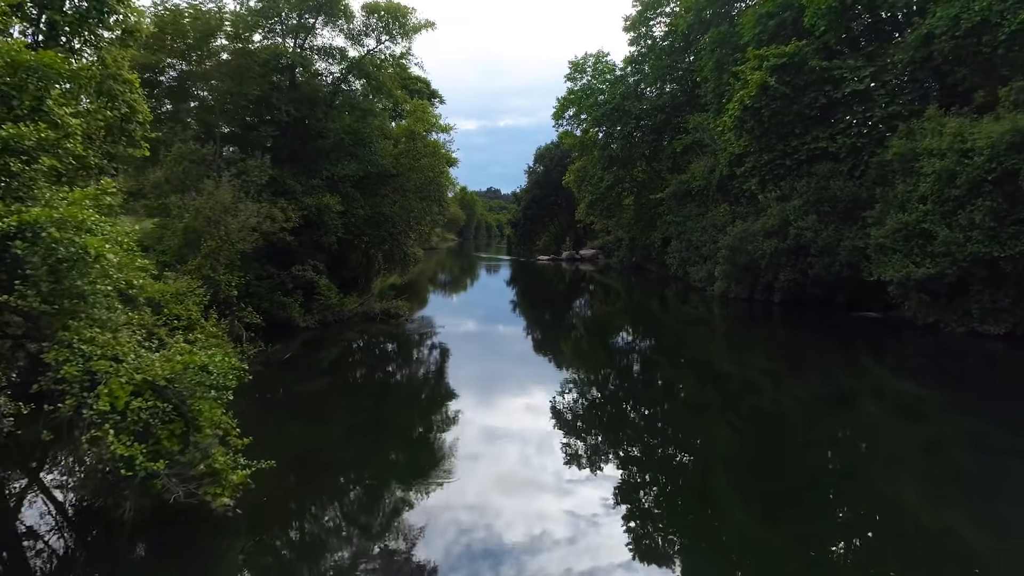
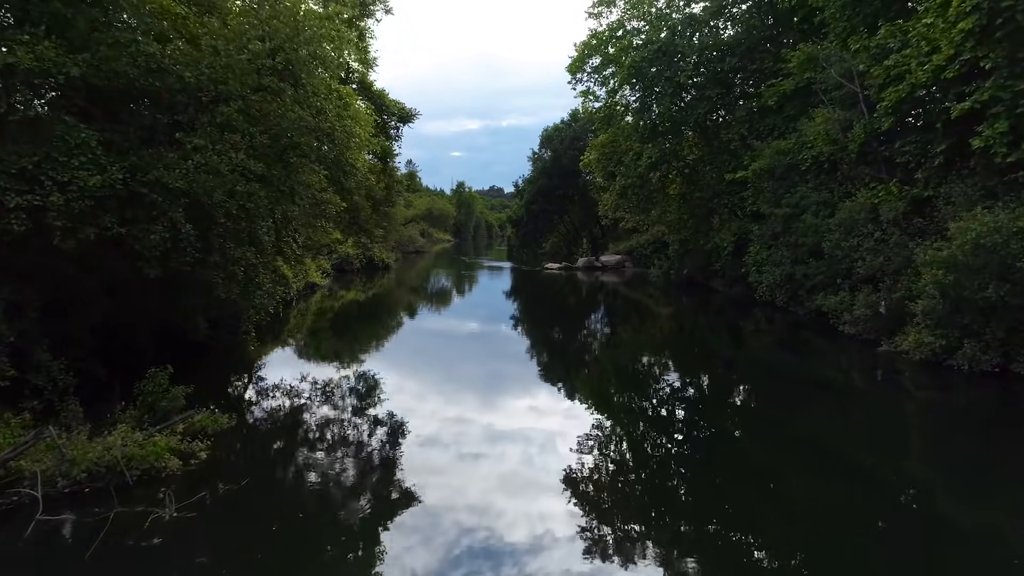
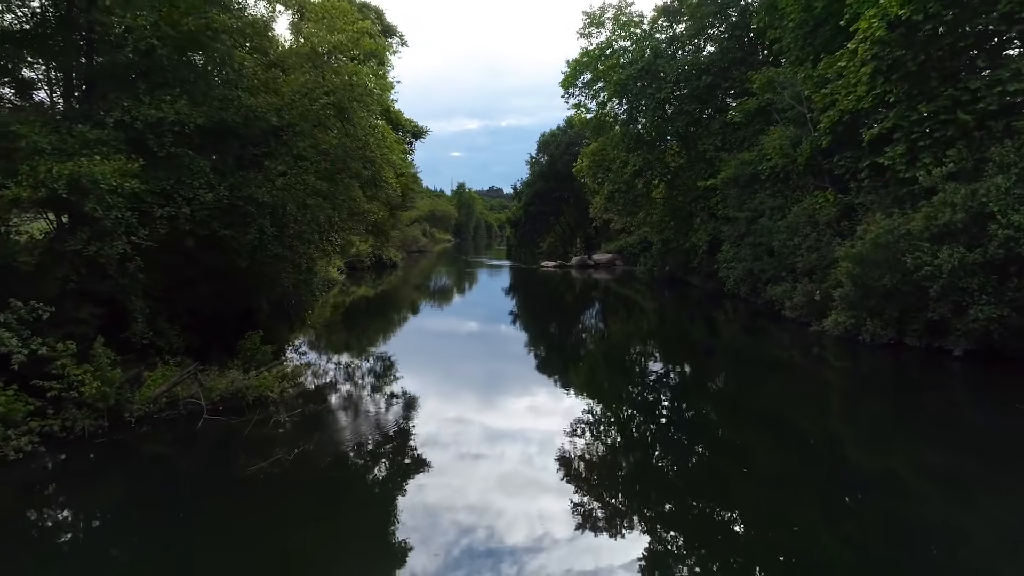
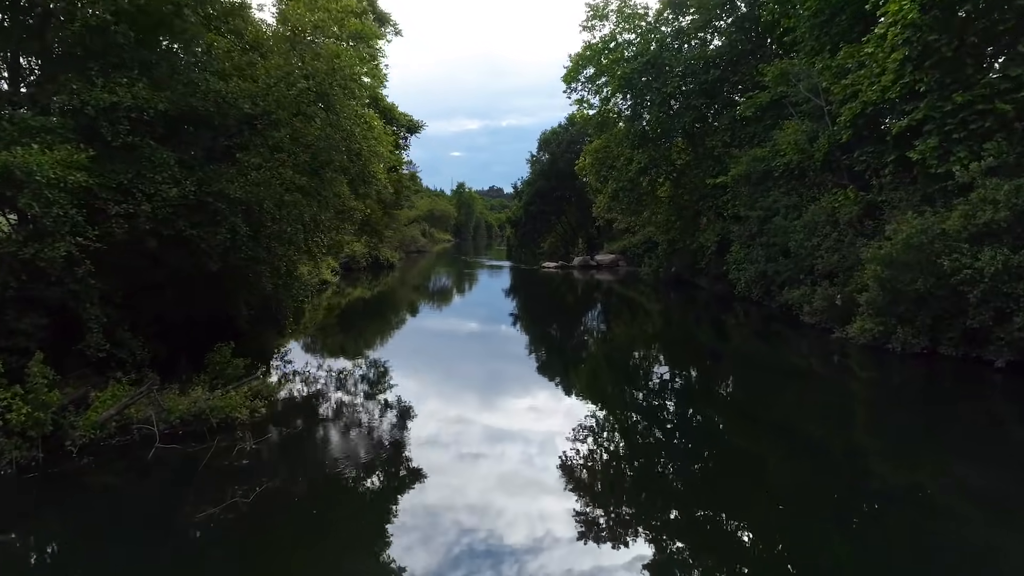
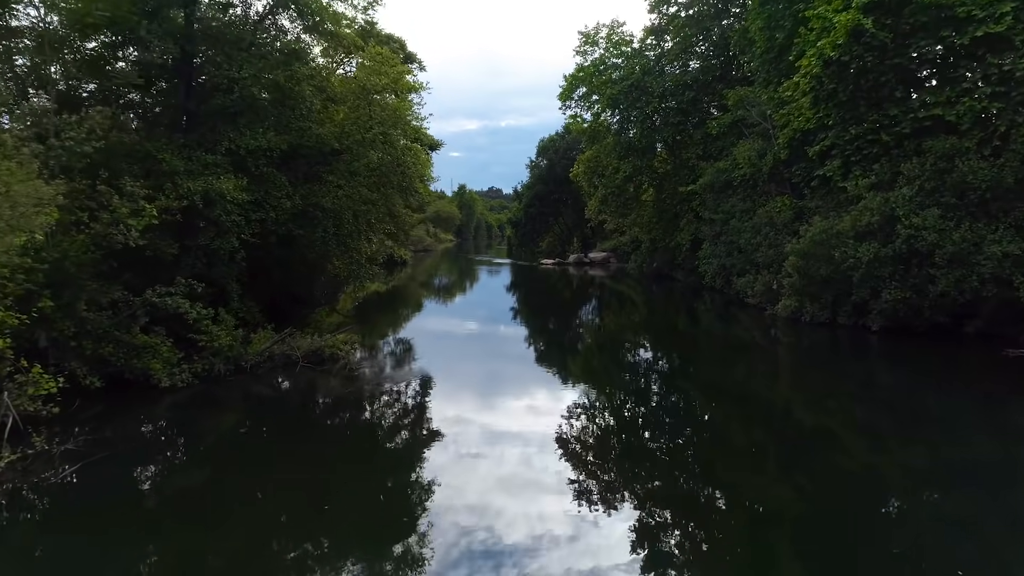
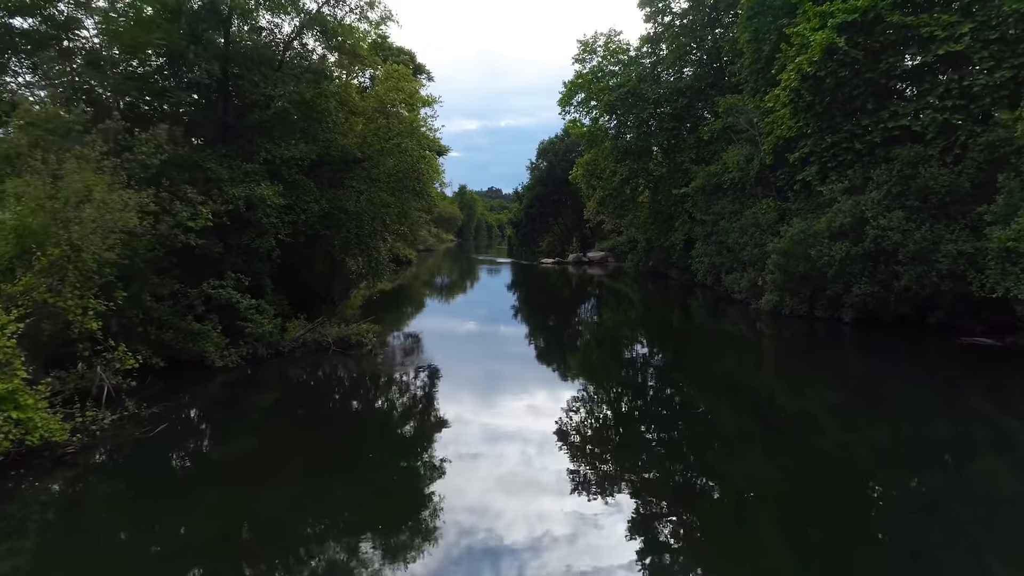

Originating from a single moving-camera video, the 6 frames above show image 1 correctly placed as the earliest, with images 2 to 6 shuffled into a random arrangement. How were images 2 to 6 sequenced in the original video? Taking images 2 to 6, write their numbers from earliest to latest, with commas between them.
6, 5, 3, 4, 2
